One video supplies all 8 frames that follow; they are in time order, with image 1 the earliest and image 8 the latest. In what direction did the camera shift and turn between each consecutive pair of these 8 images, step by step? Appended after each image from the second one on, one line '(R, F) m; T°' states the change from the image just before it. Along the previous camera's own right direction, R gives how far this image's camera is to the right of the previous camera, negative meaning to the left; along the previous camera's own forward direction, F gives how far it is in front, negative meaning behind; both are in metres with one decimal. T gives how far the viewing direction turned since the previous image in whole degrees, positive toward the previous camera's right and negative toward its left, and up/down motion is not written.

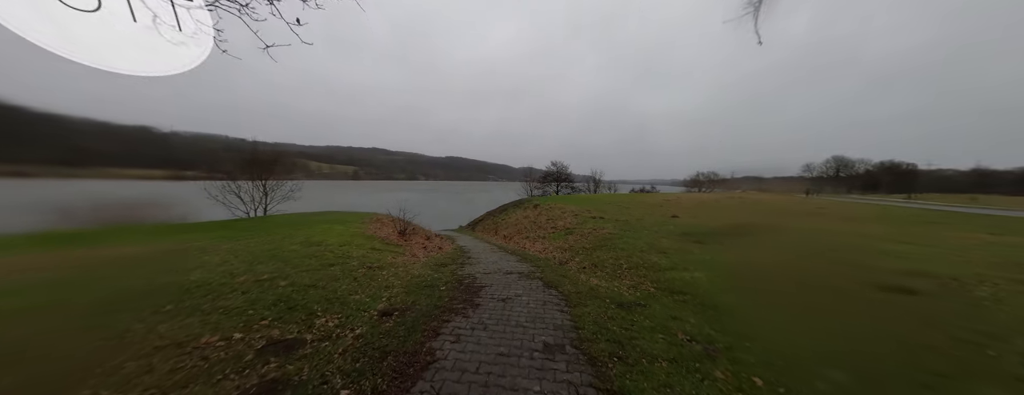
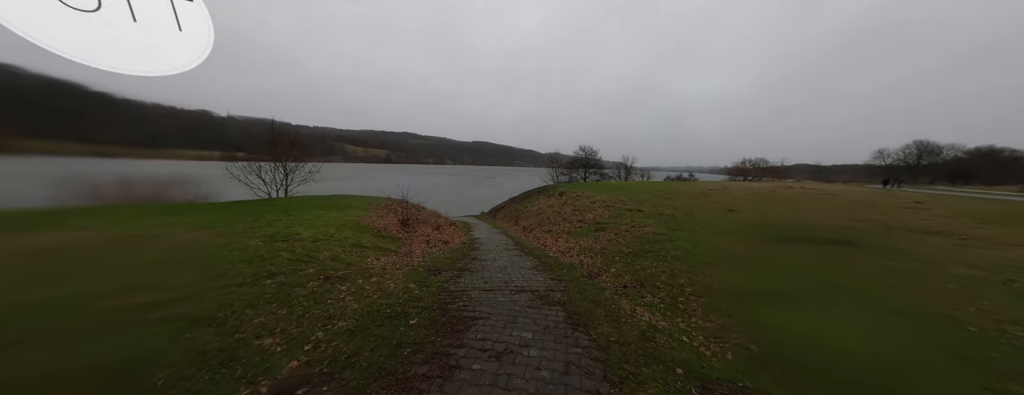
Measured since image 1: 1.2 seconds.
(+0.3, +3.1) m; -5°
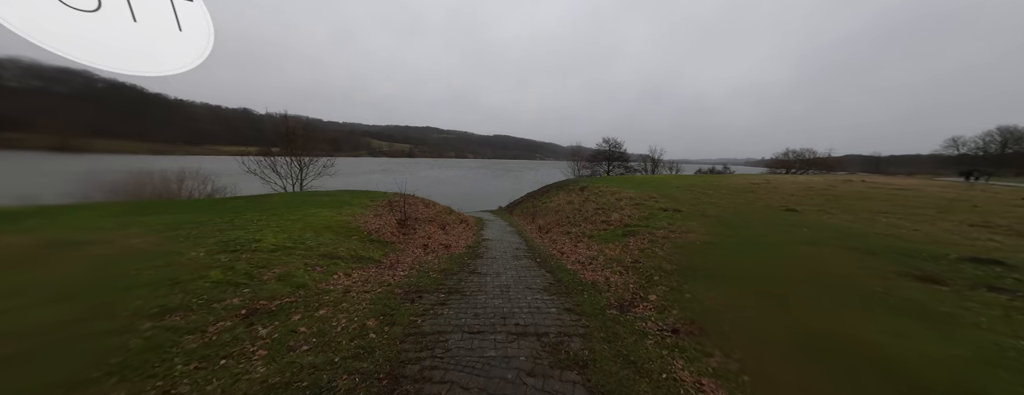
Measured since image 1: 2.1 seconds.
(+0.4, +2.4) m; -4°
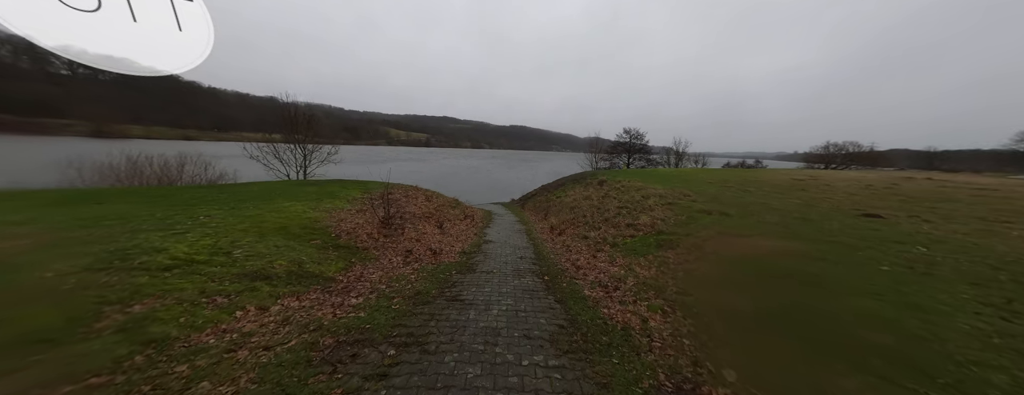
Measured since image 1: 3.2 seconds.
(+0.4, +2.8) m; -3°
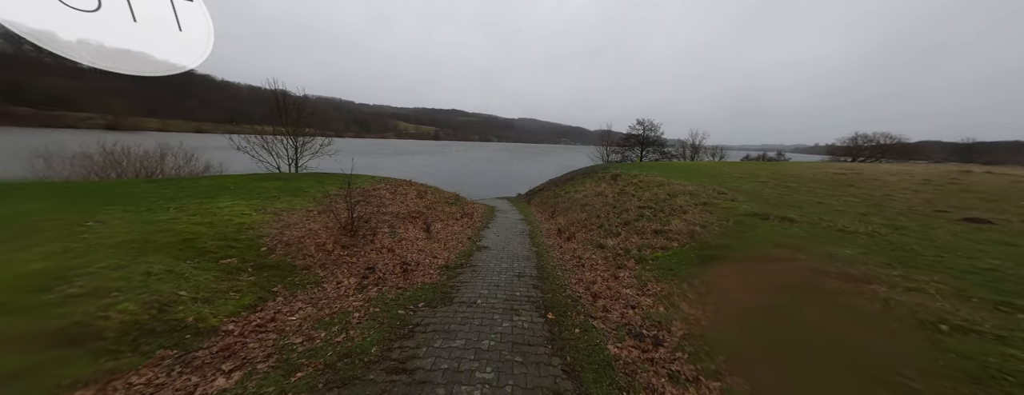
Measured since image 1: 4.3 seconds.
(+0.4, +2.9) m; -2°
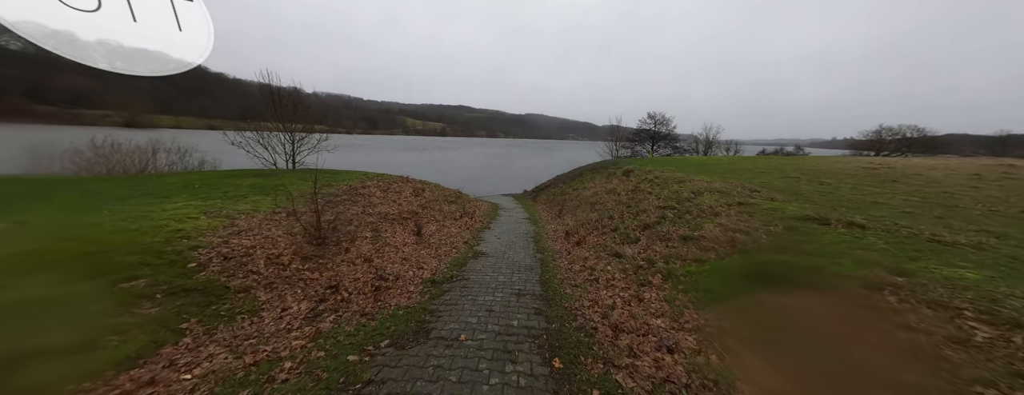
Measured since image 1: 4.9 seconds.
(+0.2, +1.8) m; -1°
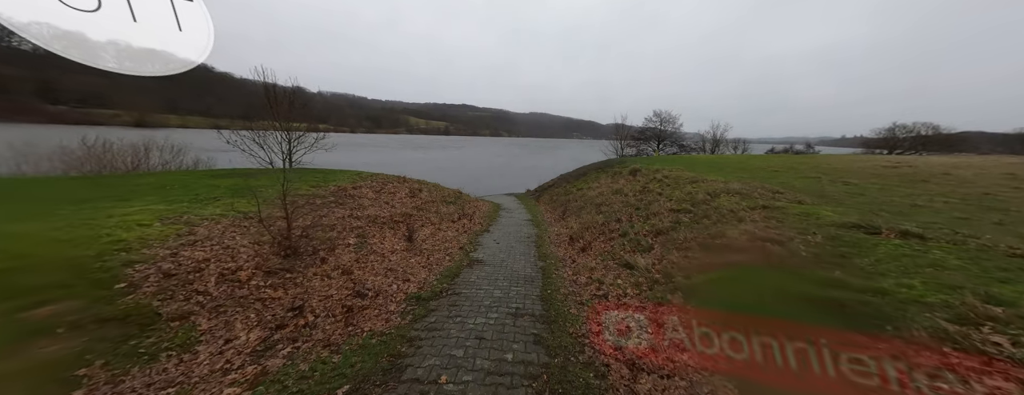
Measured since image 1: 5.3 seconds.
(+0.2, +1.1) m; -1°
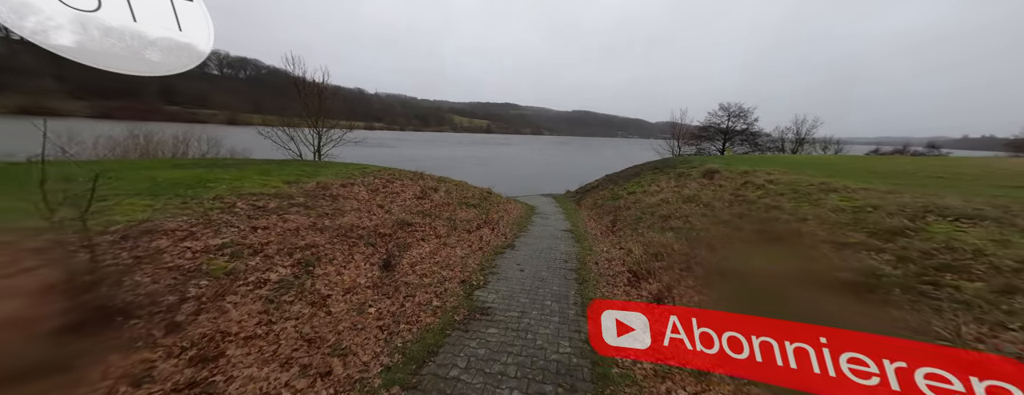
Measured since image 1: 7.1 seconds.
(+0.2, +4.6) m; -8°
